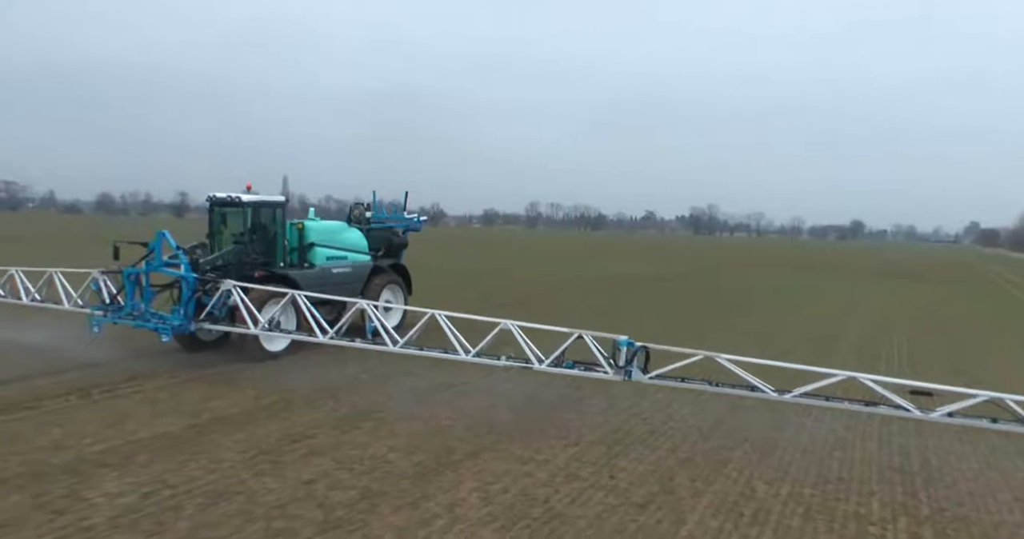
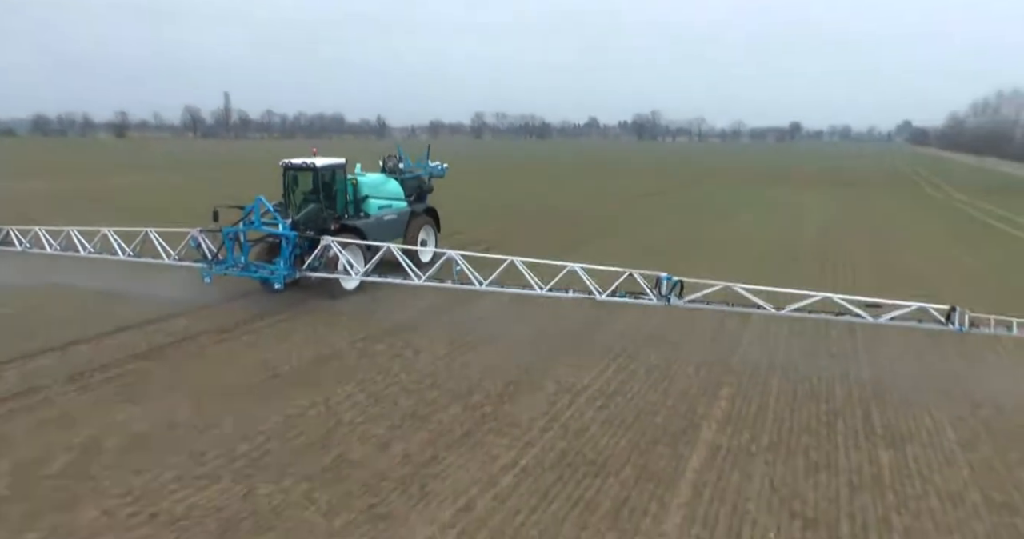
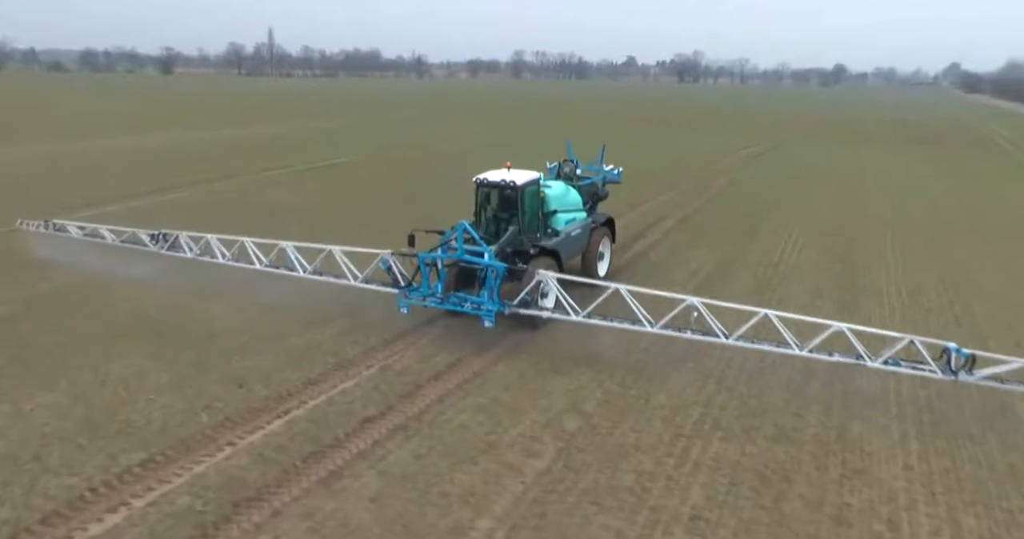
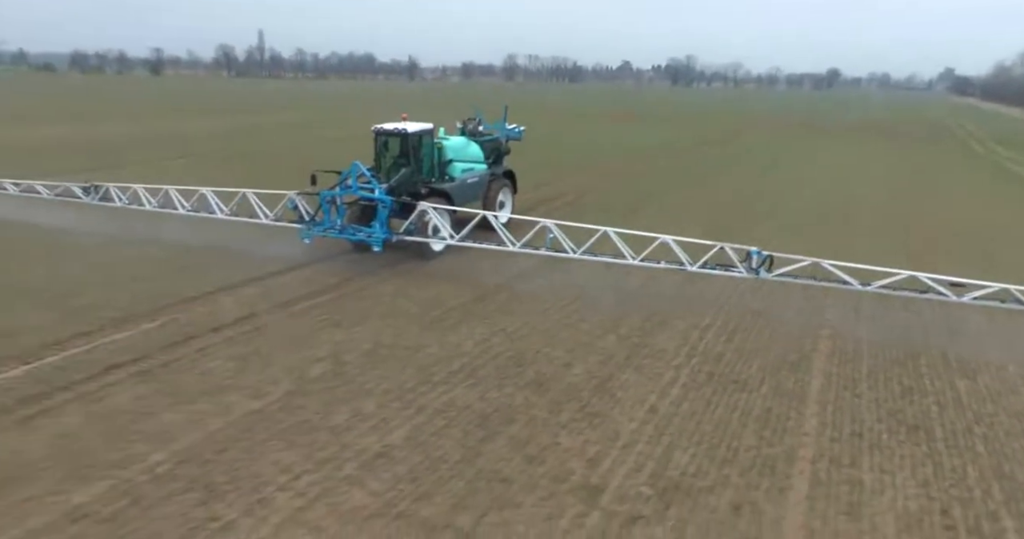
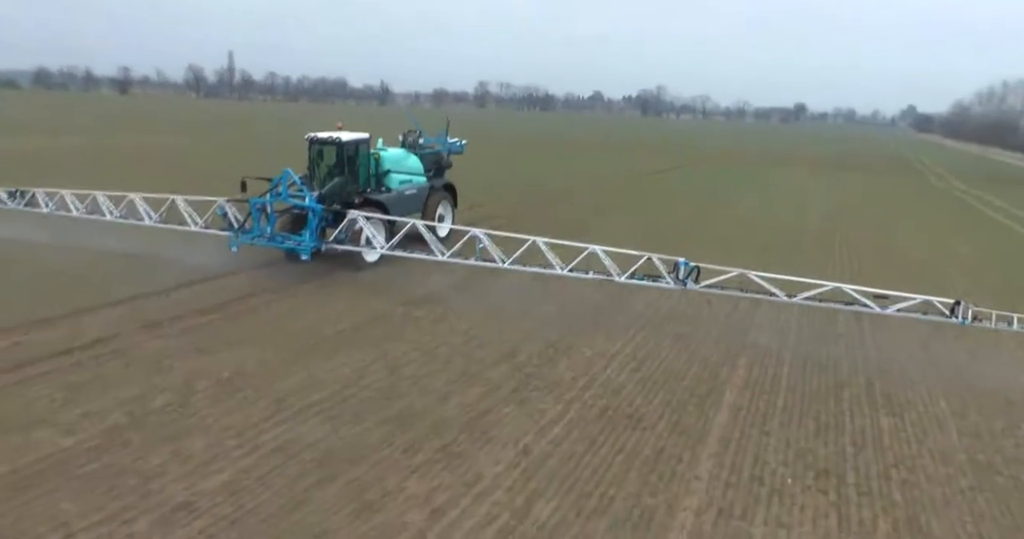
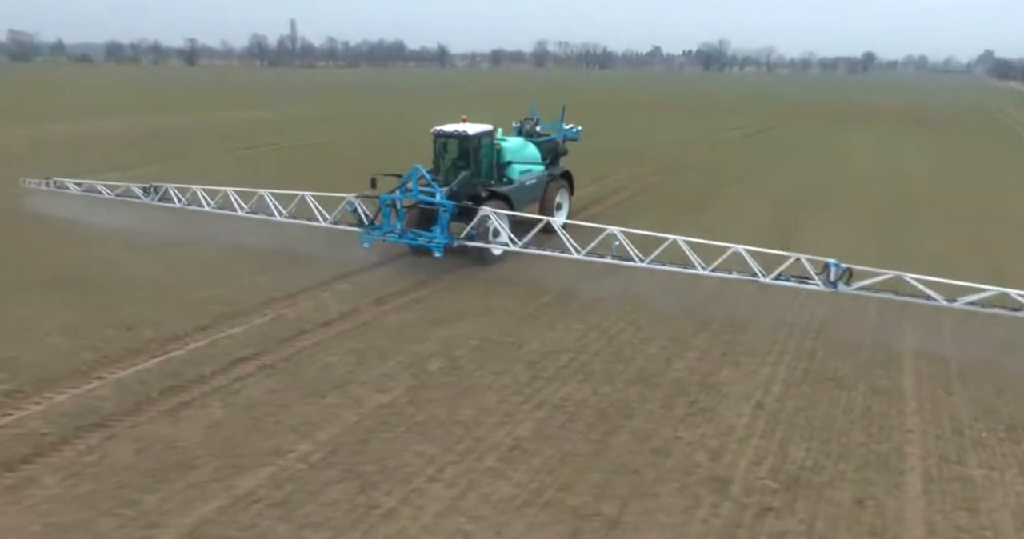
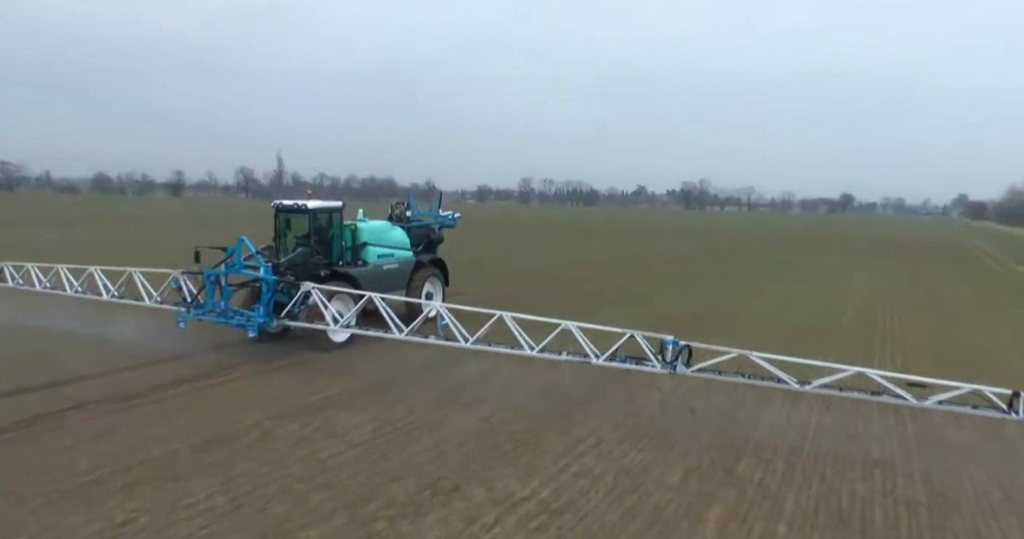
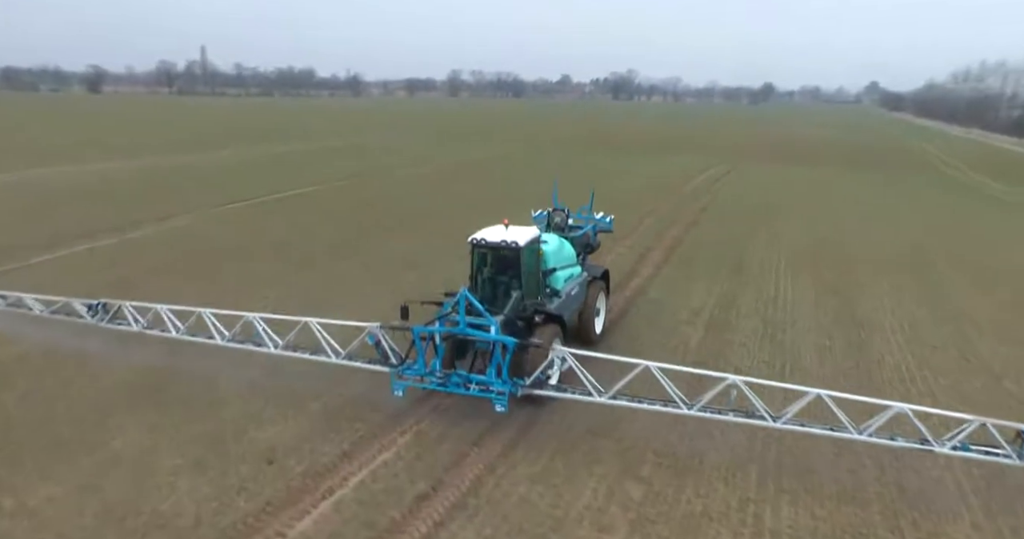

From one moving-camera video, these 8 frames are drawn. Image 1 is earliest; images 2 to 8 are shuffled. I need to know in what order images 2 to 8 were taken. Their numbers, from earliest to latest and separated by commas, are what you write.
7, 2, 5, 4, 6, 3, 8
